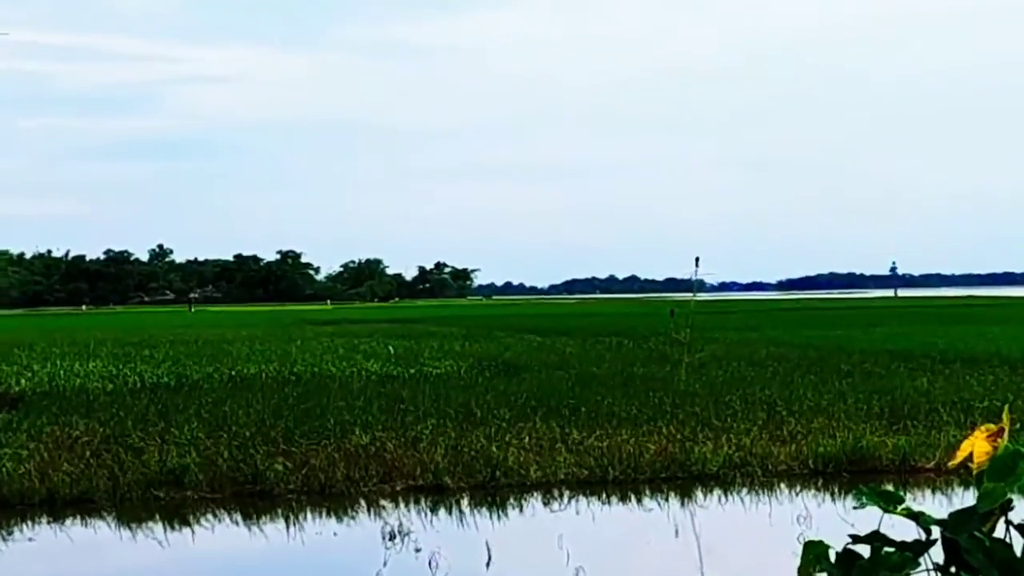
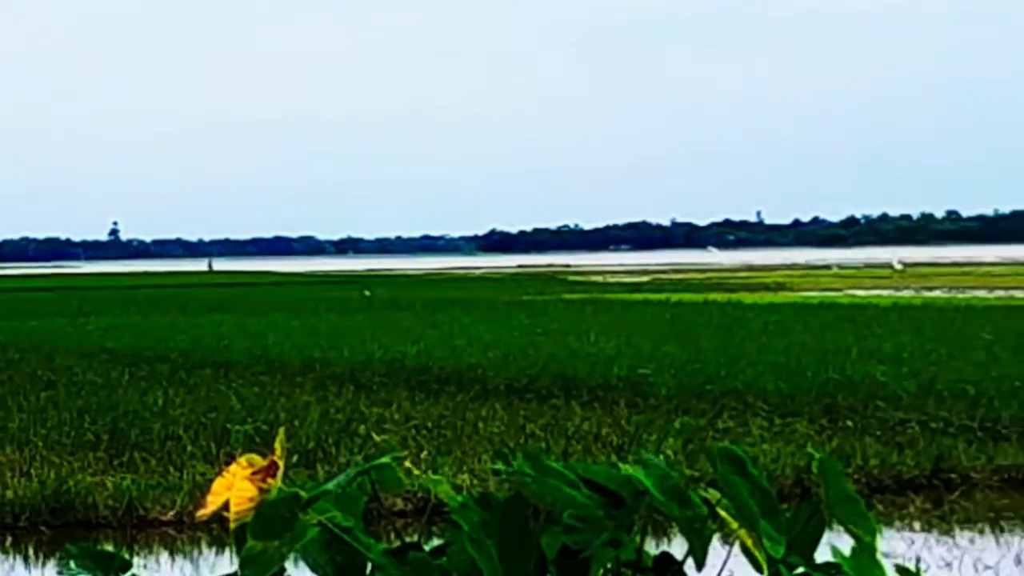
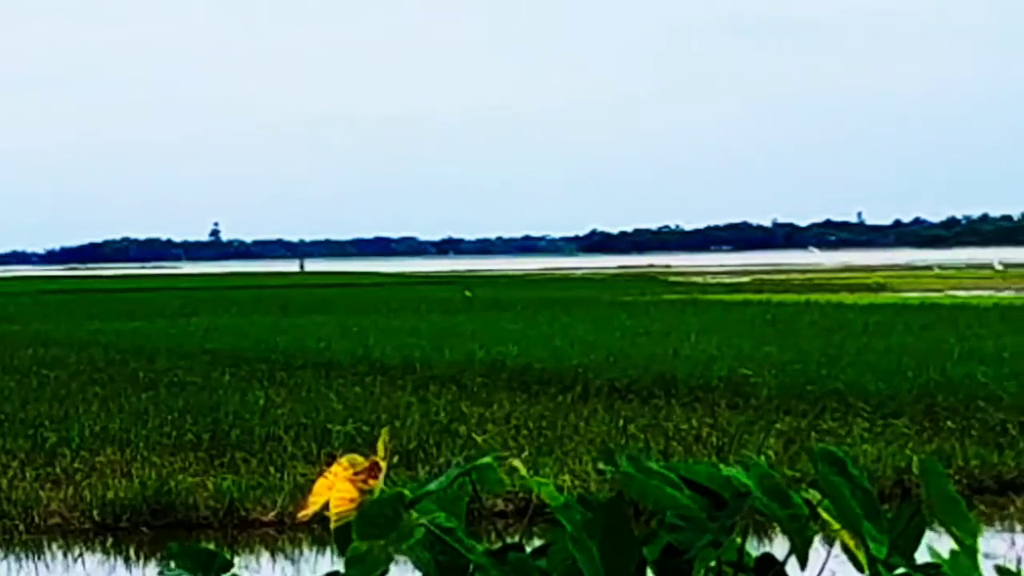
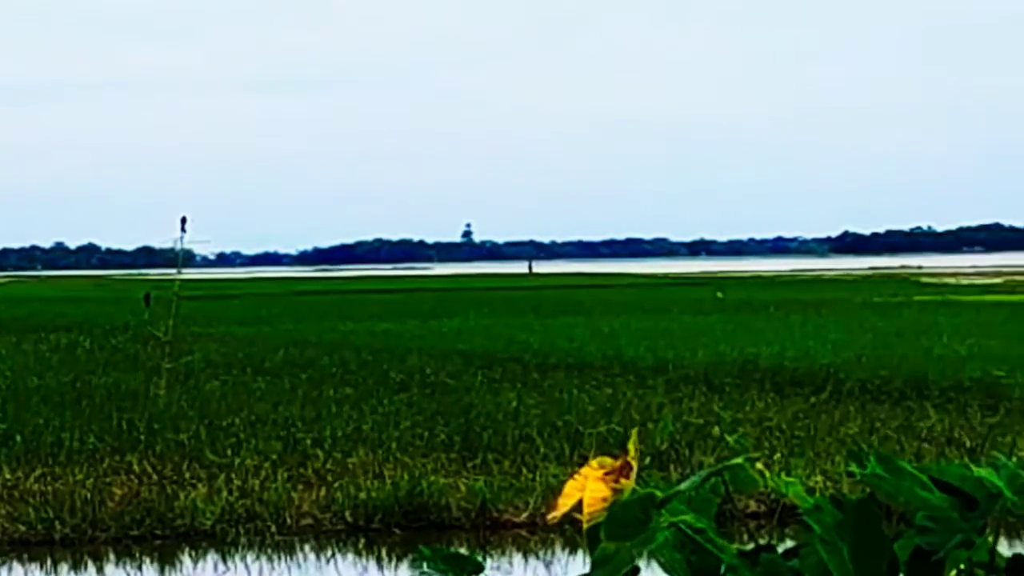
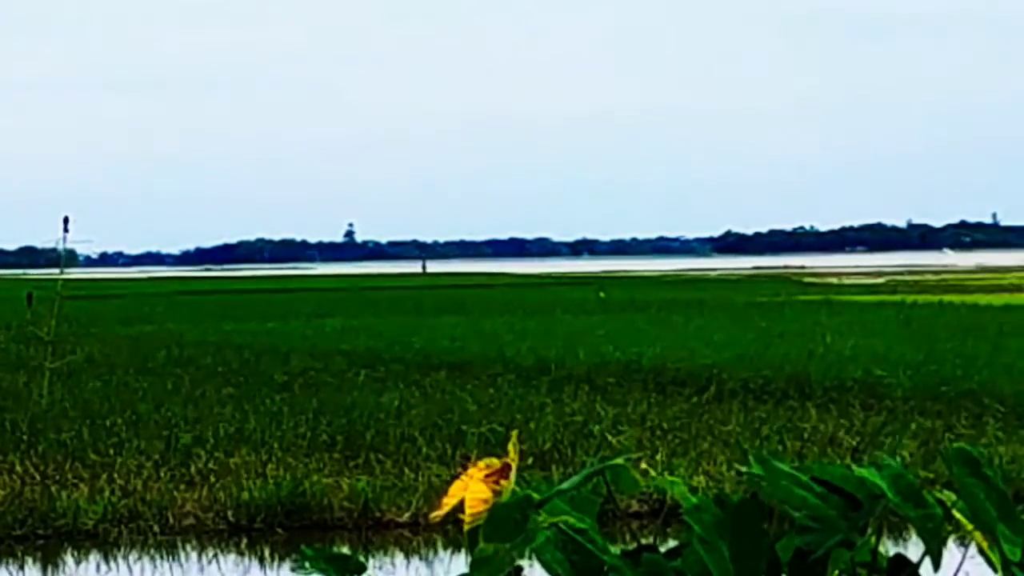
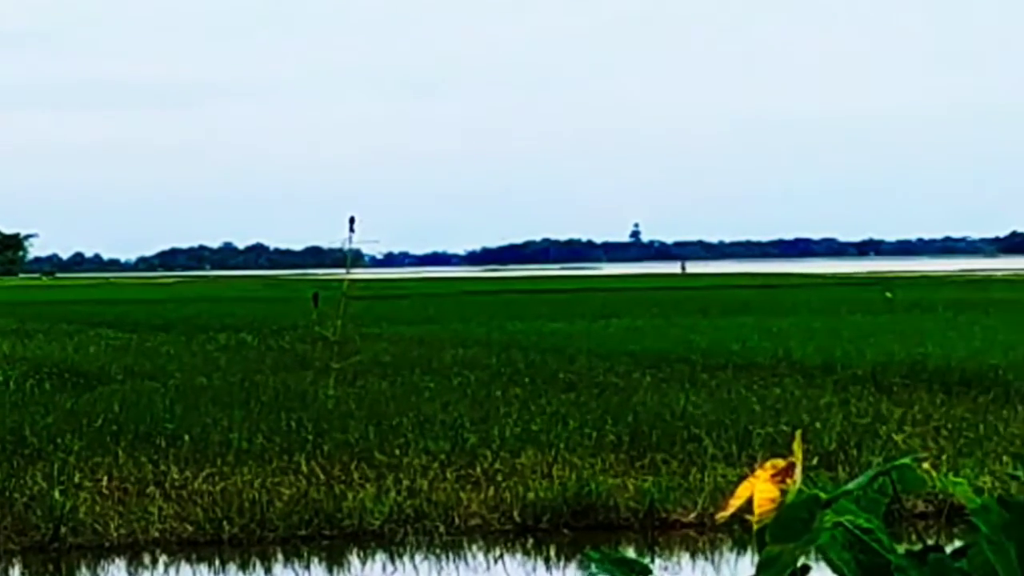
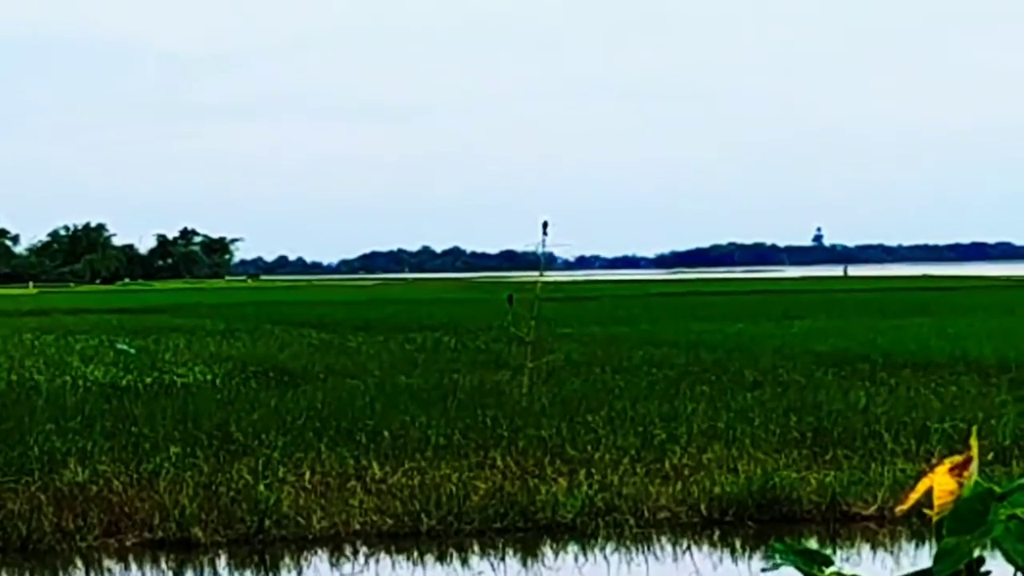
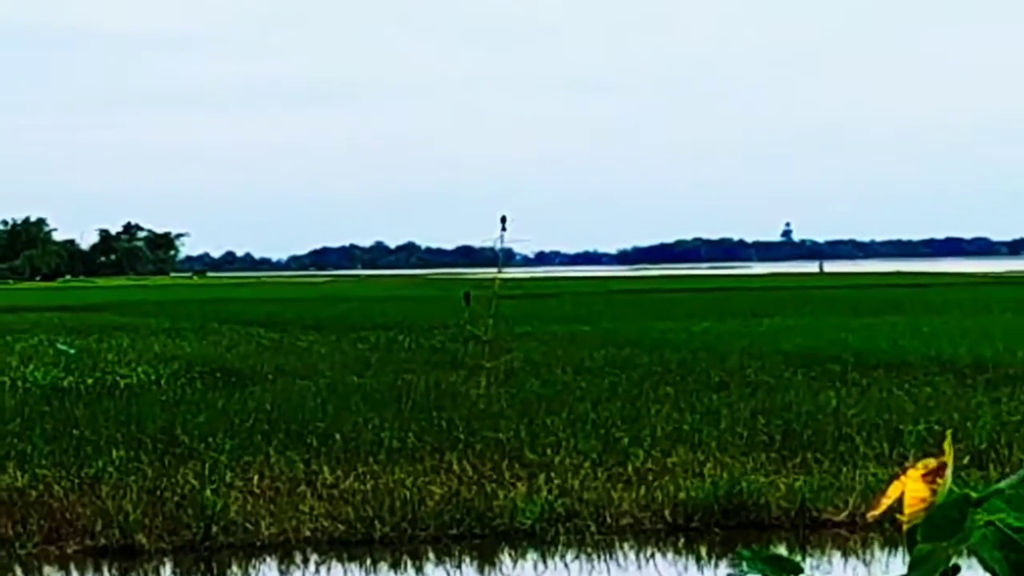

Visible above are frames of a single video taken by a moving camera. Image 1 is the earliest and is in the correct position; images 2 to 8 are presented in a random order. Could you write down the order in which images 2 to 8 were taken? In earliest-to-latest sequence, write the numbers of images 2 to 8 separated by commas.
7, 8, 6, 4, 5, 3, 2
